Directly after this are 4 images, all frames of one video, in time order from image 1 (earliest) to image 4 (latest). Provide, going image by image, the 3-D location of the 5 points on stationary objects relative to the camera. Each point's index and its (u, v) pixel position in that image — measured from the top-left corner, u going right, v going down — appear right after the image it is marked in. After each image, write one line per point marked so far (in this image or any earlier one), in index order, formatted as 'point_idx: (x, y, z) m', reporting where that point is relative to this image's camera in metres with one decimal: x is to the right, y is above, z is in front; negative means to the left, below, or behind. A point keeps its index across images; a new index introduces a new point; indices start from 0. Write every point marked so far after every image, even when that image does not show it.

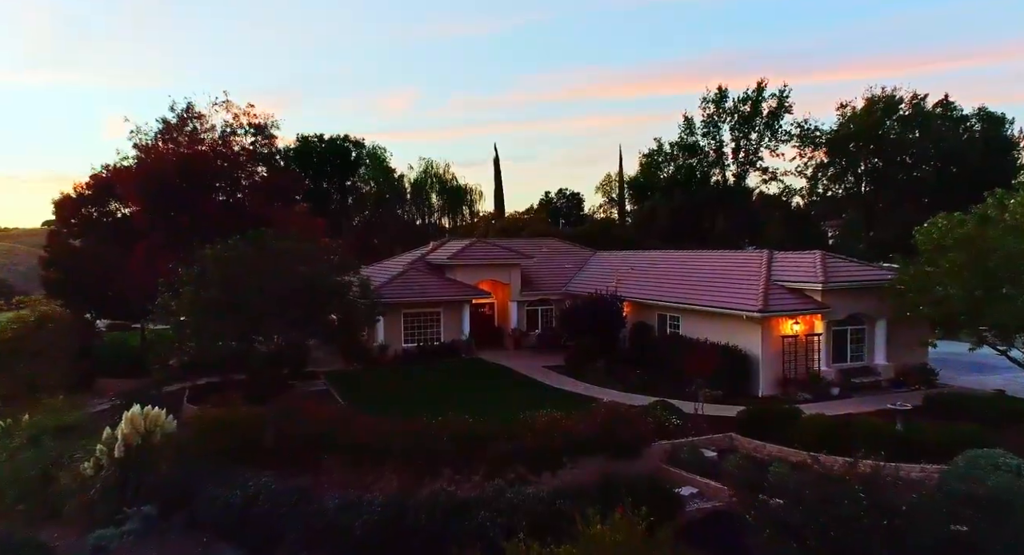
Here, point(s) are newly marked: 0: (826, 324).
0: (+9.3, -1.4, +19.5) m
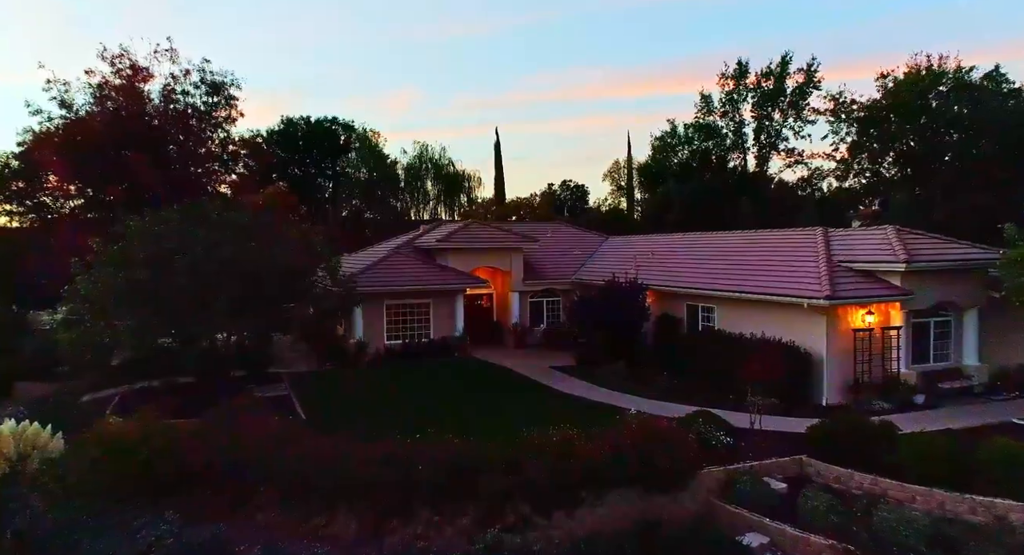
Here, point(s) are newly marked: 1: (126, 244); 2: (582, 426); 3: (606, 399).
0: (+9.3, -0.9, +15.6) m
1: (-10.0, +0.9, +17.0) m
2: (+1.6, -3.4, +14.8) m
3: (+2.5, -3.2, +17.3) m
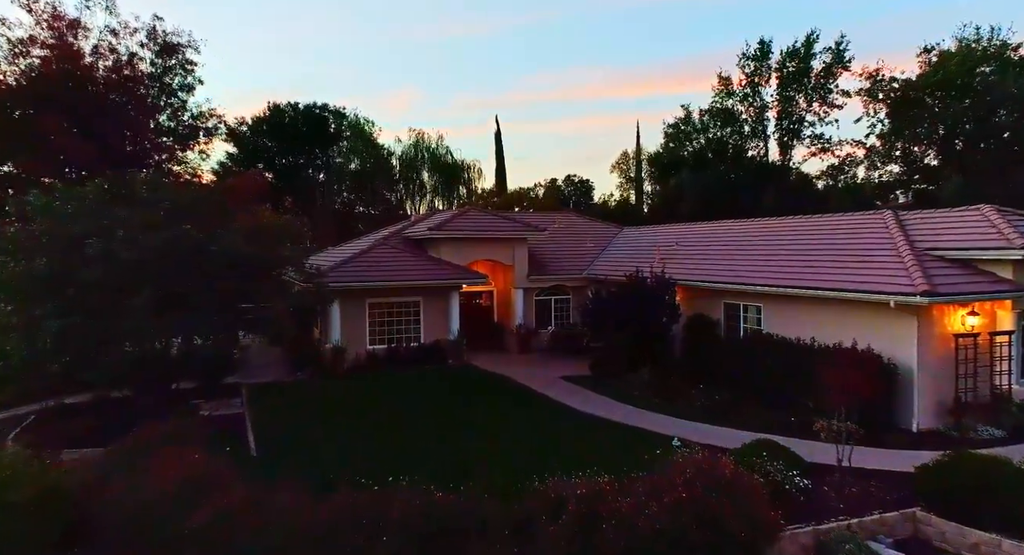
0: (+9.4, -0.7, +12.3) m
1: (-9.9, +1.1, +13.7) m
2: (+1.7, -3.2, +11.5) m
3: (+2.6, -3.1, +14.0) m
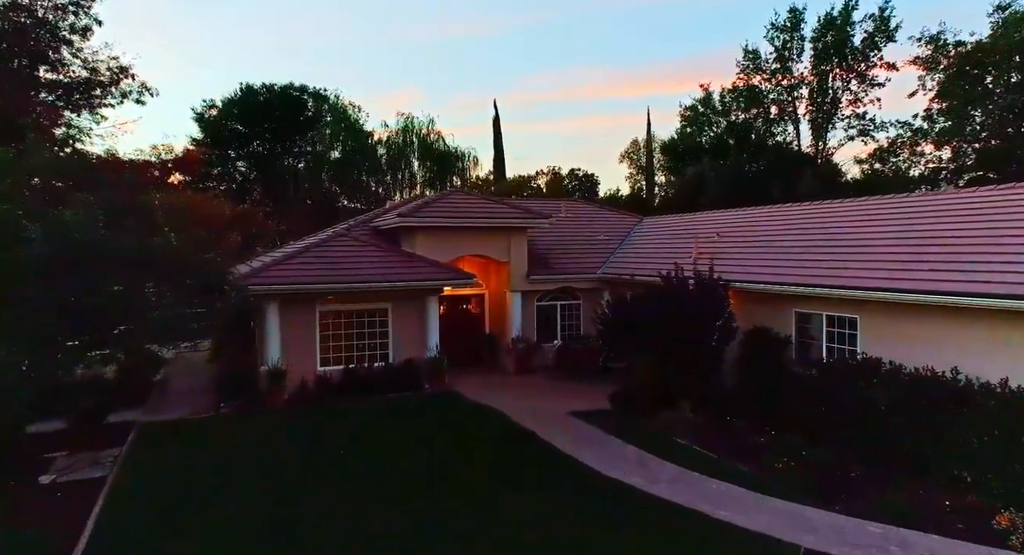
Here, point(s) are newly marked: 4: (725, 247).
0: (+9.3, -0.7, +7.6) m
1: (-10.0, +1.0, +9.1) m
2: (+1.5, -3.2, +6.9) m
3: (+2.5, -3.1, +9.4) m
4: (+5.1, +0.8, +16.0) m
